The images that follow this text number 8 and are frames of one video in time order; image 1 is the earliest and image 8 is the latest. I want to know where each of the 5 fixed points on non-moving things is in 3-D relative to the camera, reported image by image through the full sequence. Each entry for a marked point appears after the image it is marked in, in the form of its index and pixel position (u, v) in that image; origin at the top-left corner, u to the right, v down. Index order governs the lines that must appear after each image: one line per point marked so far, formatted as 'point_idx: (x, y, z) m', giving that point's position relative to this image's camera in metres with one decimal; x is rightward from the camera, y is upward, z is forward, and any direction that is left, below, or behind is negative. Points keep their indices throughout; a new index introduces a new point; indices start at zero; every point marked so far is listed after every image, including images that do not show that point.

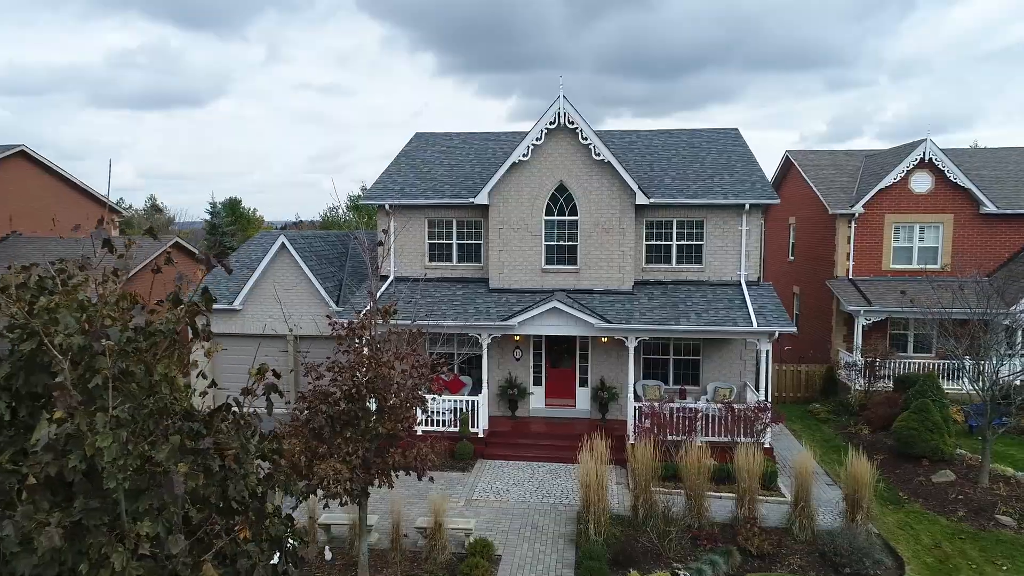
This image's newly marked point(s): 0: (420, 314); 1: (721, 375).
0: (-1.9, -0.5, +16.1) m
1: (+4.6, -1.9, +17.0) m
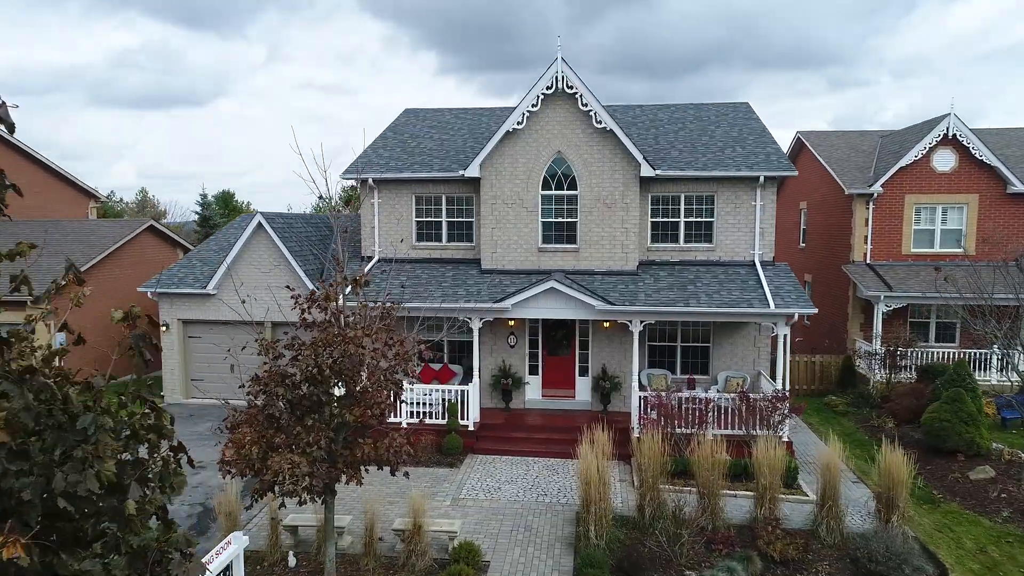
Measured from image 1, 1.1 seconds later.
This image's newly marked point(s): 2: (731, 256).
0: (-2.0, -0.2, +14.8) m
1: (+4.4, -1.5, +15.6) m
2: (+4.3, +0.6, +15.5) m
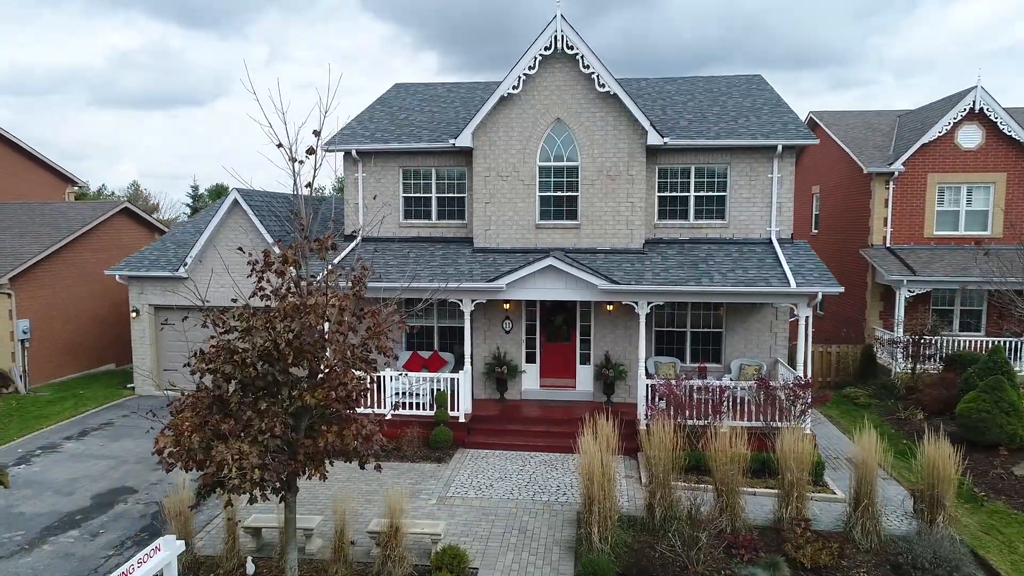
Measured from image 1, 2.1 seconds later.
0: (-2.1, +0.2, +13.5) m
1: (+4.3, -1.2, +14.4) m
2: (+4.2, +1.0, +14.2) m
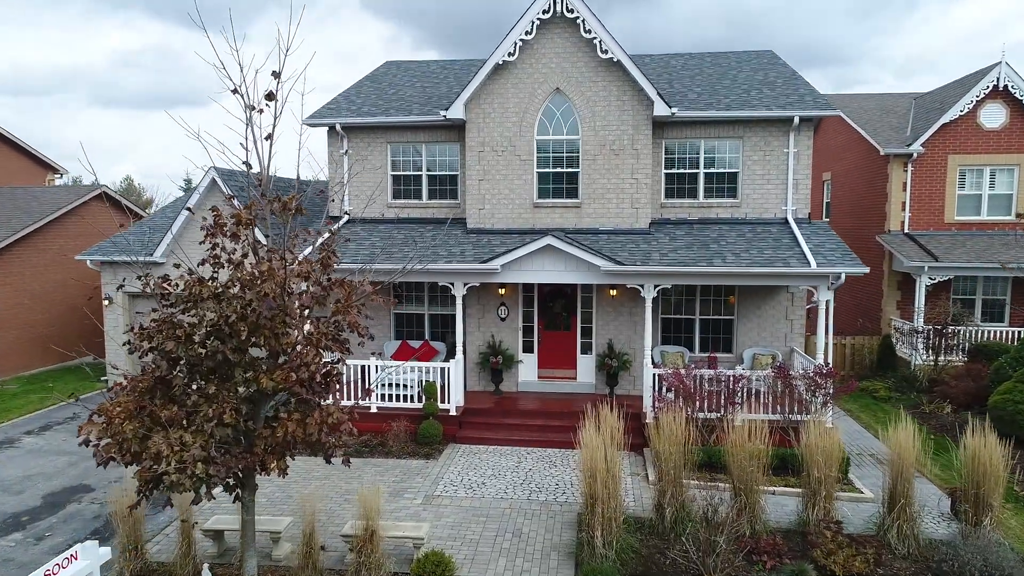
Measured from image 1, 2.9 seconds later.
0: (-2.2, +0.5, +12.5) m
1: (+4.3, -0.9, +13.4) m
2: (+4.2, +1.3, +13.2) m
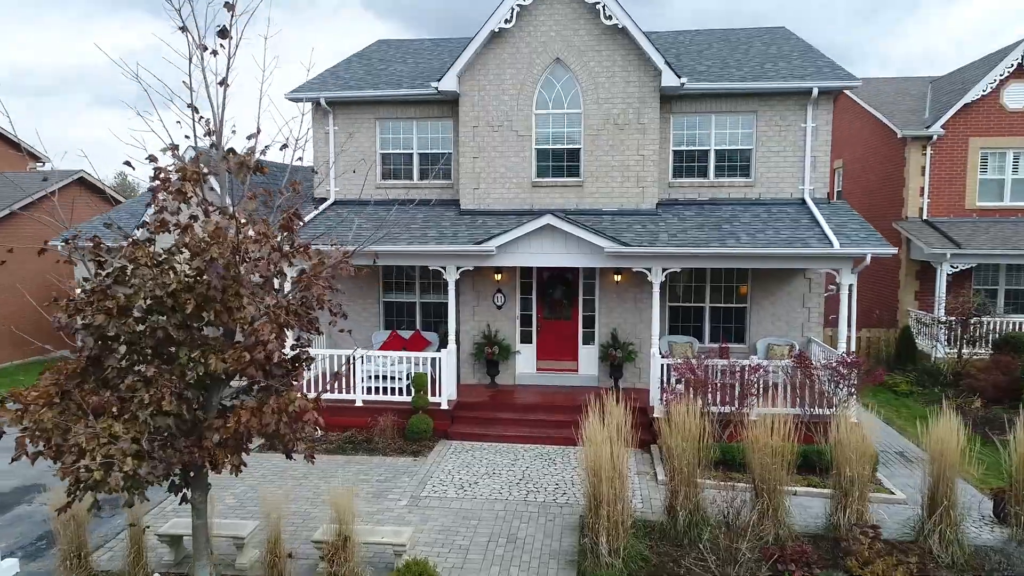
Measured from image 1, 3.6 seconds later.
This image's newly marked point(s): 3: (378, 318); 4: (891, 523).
0: (-2.2, +0.7, +11.6) m
1: (+4.2, -0.7, +12.5) m
2: (+4.1, +1.5, +12.3) m
3: (-2.3, -0.5, +13.3) m
4: (+3.8, -2.4, +7.9) m
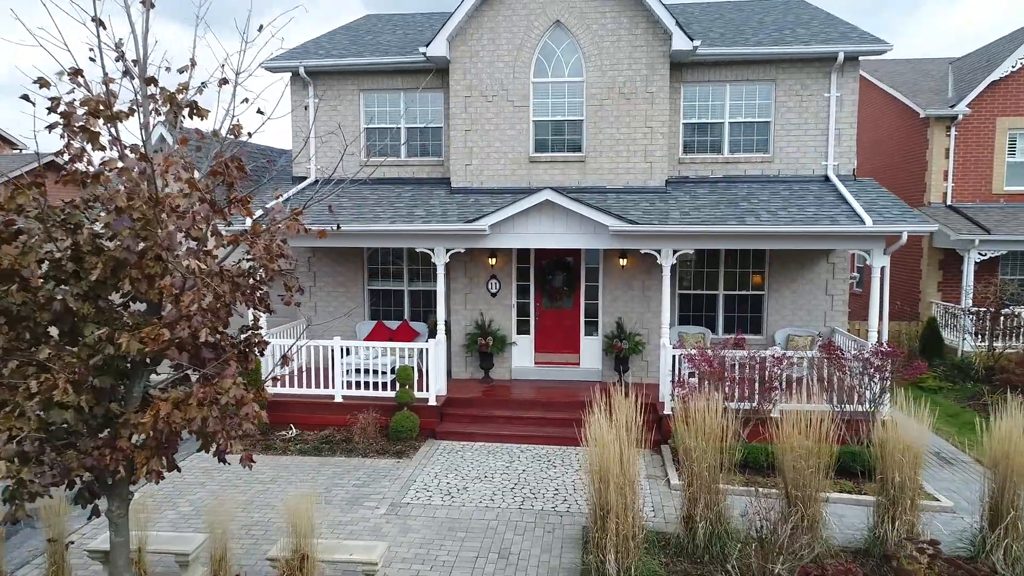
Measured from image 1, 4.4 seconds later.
0: (-2.3, +0.9, +10.5) m
1: (+4.2, -0.4, +11.4) m
2: (+4.1, +1.7, +11.3) m
3: (-2.3, -0.3, +12.2) m
4: (+3.8, -2.2, +6.8) m
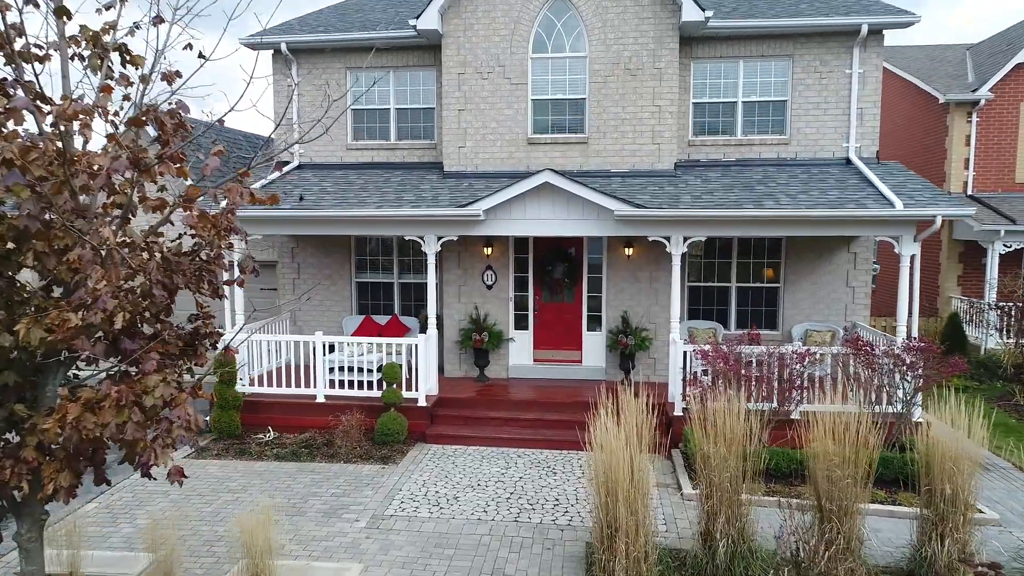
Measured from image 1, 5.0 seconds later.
0: (-2.3, +1.0, +9.7) m
1: (+4.1, -0.3, +10.6) m
2: (+4.0, +1.8, +10.5) m
3: (-2.4, -0.2, +11.4) m
4: (+3.7, -2.0, +6.0) m
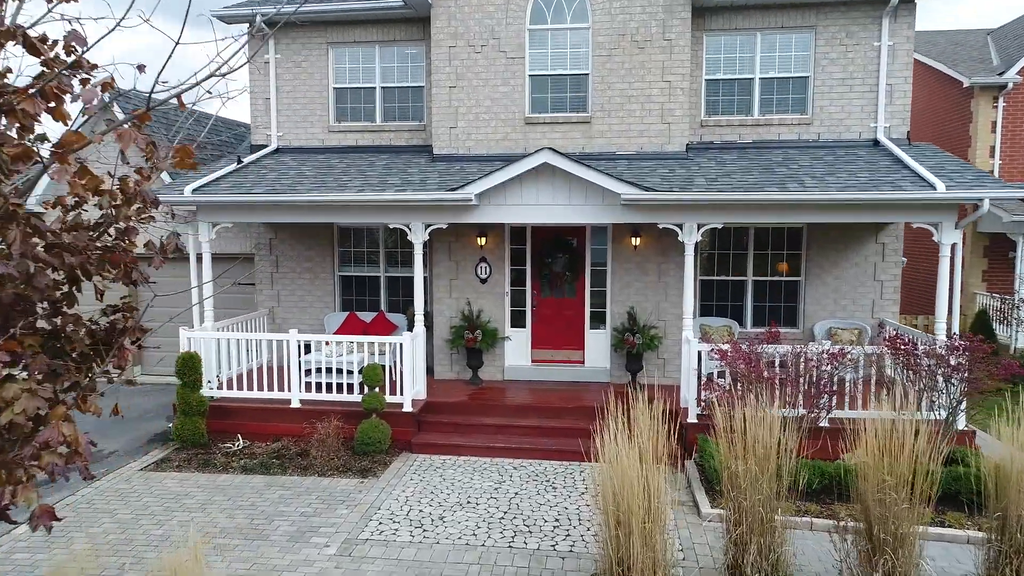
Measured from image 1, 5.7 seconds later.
0: (-2.4, +1.1, +8.8) m
1: (+4.1, -0.3, +9.7) m
2: (+4.0, +1.9, +9.6) m
3: (-2.4, -0.1, +10.5) m
4: (+3.7, -2.0, +5.1) m
